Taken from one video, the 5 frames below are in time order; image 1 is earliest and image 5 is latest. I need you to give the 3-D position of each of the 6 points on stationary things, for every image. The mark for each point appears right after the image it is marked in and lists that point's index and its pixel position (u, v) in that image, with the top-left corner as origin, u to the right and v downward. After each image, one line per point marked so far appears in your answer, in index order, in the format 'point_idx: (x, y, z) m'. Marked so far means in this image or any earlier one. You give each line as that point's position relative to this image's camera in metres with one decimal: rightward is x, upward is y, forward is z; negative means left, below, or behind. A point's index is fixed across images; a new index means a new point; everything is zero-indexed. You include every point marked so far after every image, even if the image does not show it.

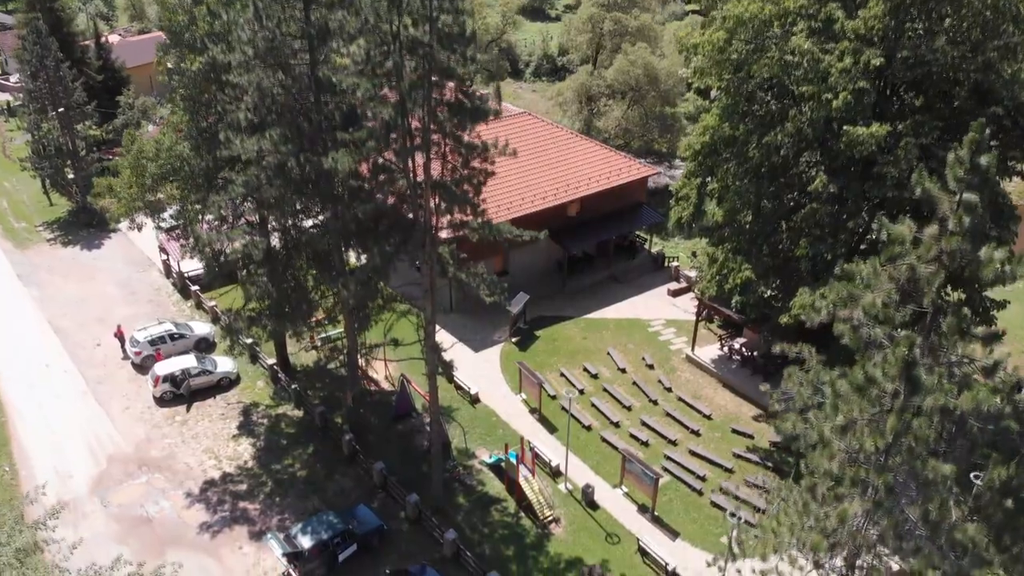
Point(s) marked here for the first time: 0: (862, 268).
0: (+5.6, +0.5, +12.1) m
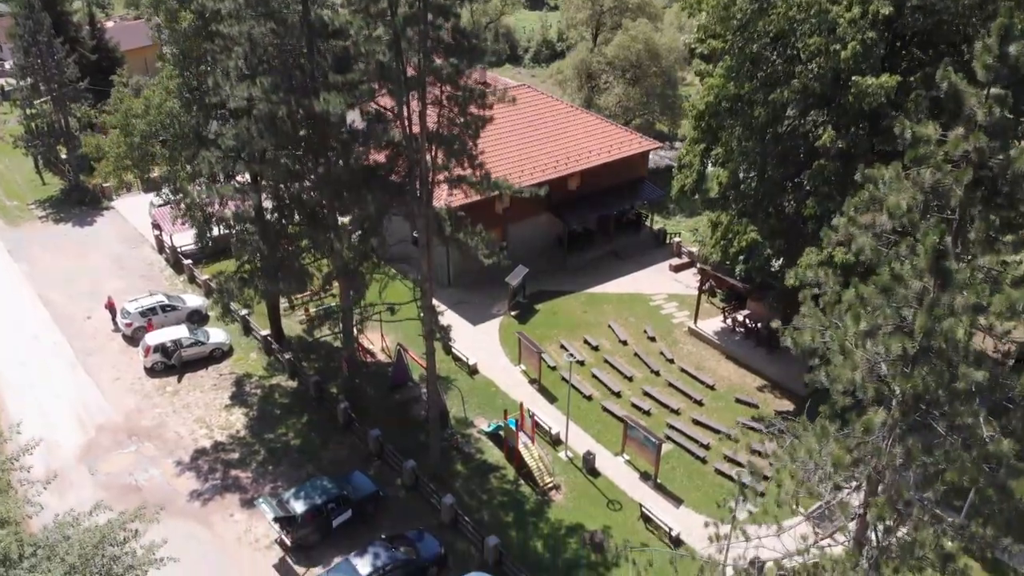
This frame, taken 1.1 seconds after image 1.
0: (+5.6, +1.7, +11.5) m
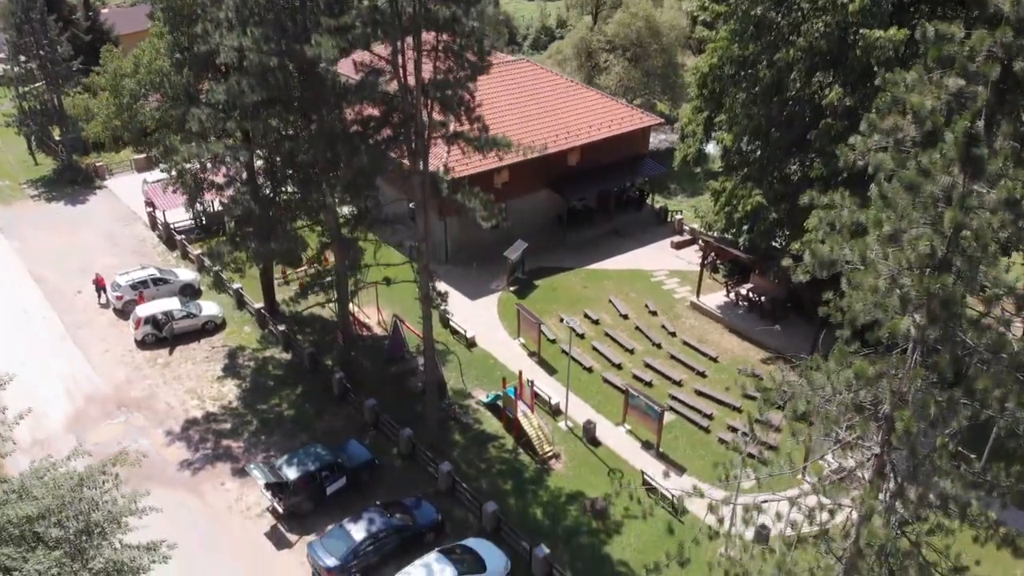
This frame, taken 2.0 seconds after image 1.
0: (+5.5, +2.8, +10.9) m
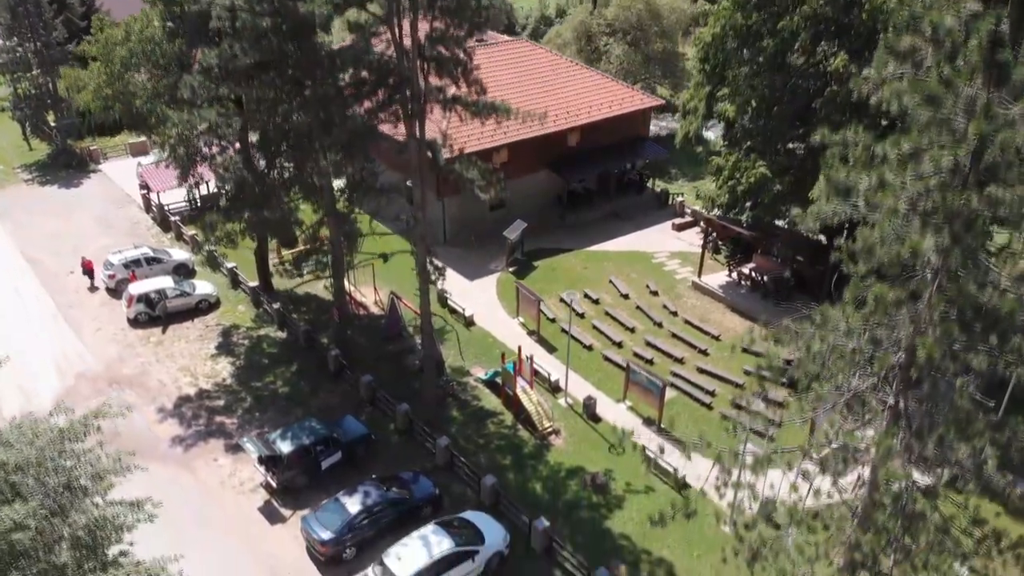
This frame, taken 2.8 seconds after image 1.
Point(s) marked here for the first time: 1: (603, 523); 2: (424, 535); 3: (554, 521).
0: (+5.5, +3.7, +10.4) m
1: (+2.4, -6.1, +19.9) m
2: (-2.1, -5.8, +18.1) m
3: (+1.1, -6.1, +20.0) m
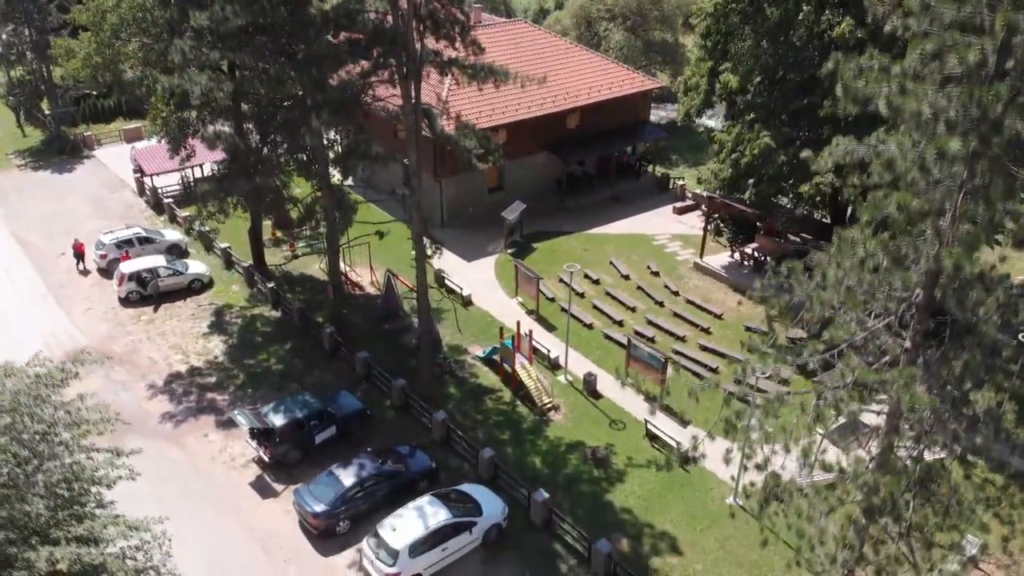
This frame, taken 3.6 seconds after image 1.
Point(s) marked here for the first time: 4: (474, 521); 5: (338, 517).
0: (+5.5, +4.5, +9.9) m
1: (+2.3, -5.3, +19.4) m
2: (-2.1, -5.0, +17.6) m
3: (+1.1, -5.2, +19.4) m
4: (-0.9, -5.3, +17.6) m
5: (-4.1, -5.4, +18.2) m
